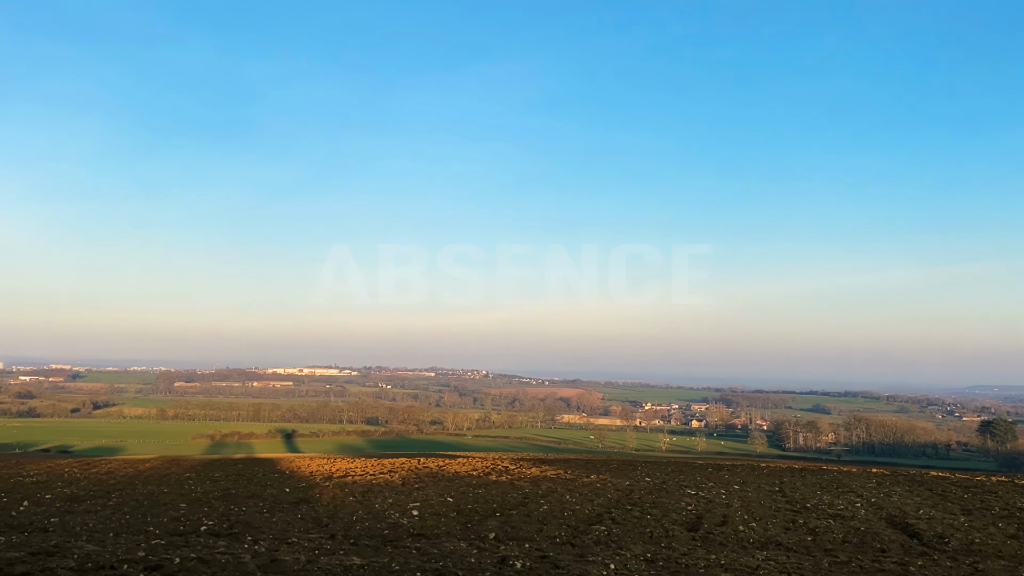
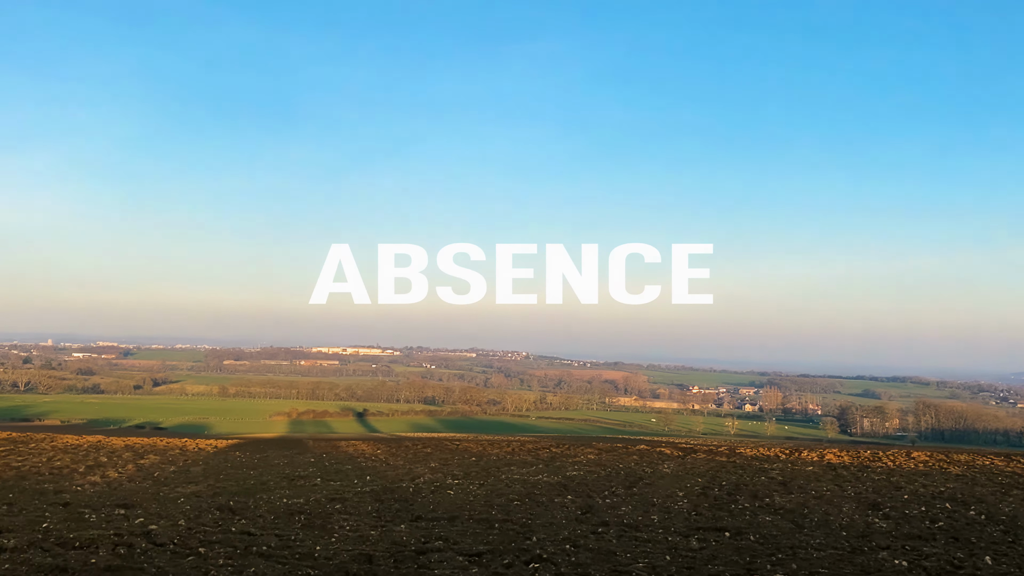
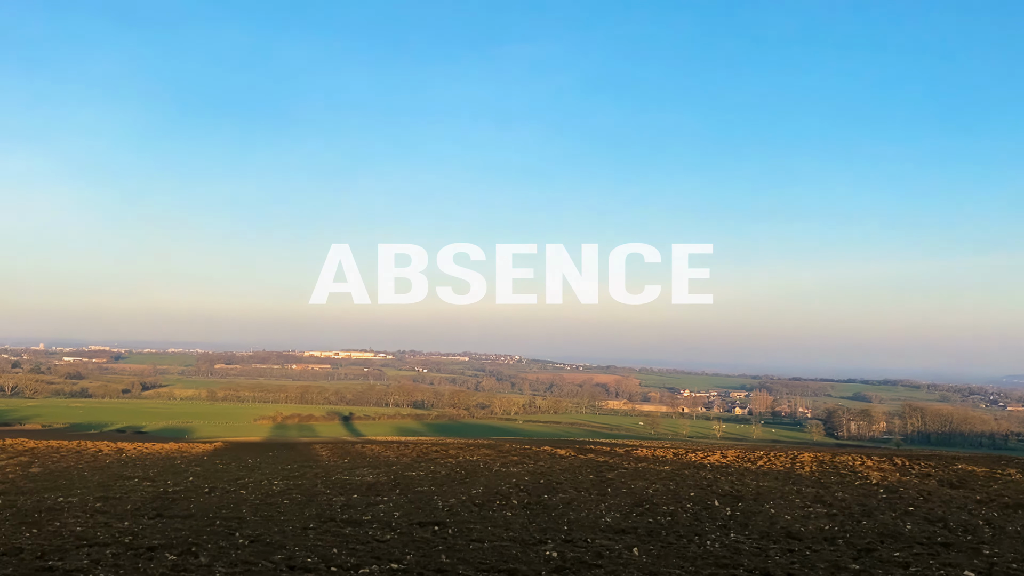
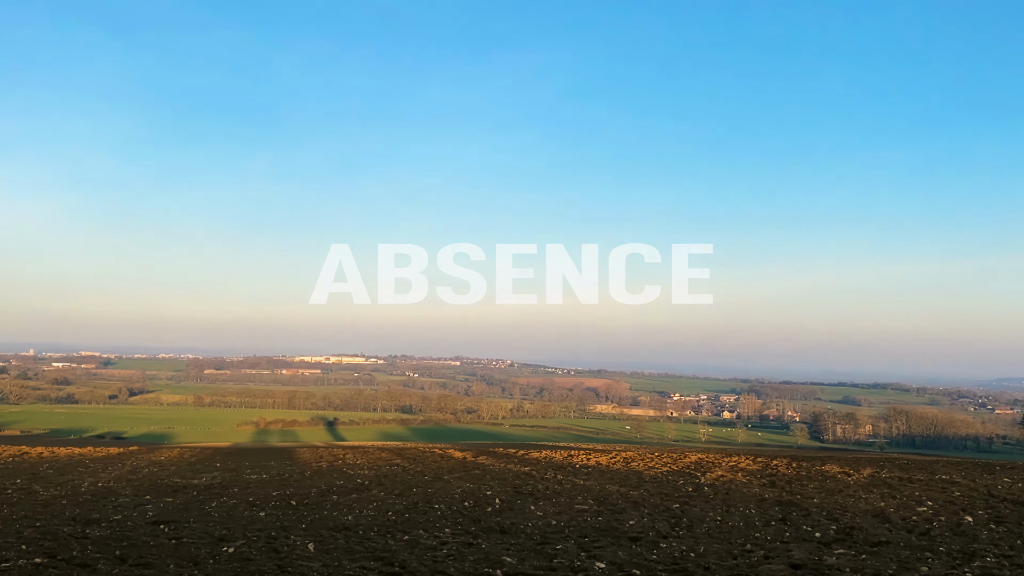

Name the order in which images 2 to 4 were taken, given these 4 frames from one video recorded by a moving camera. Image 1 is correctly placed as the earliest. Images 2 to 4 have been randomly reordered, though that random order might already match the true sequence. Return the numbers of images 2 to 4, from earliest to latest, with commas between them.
4, 3, 2
